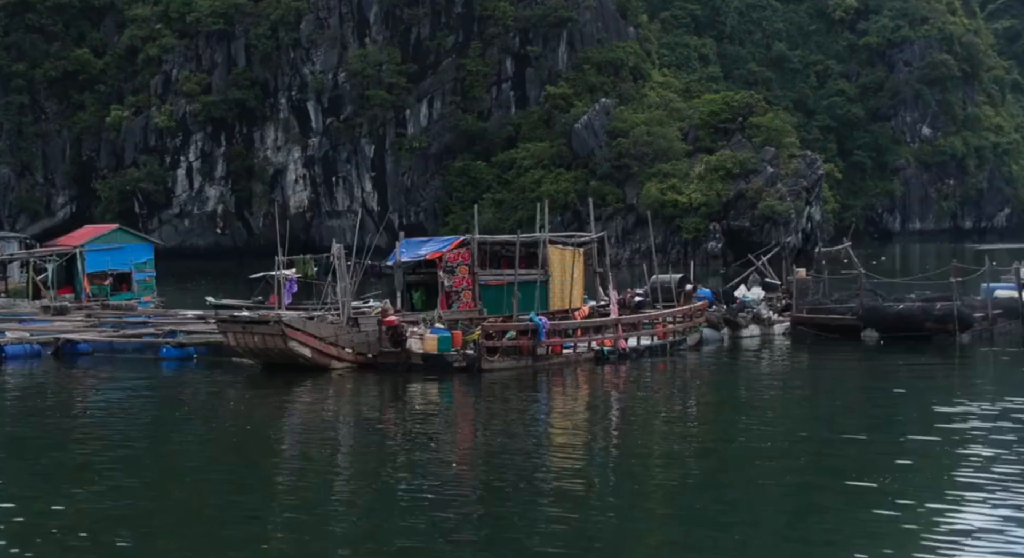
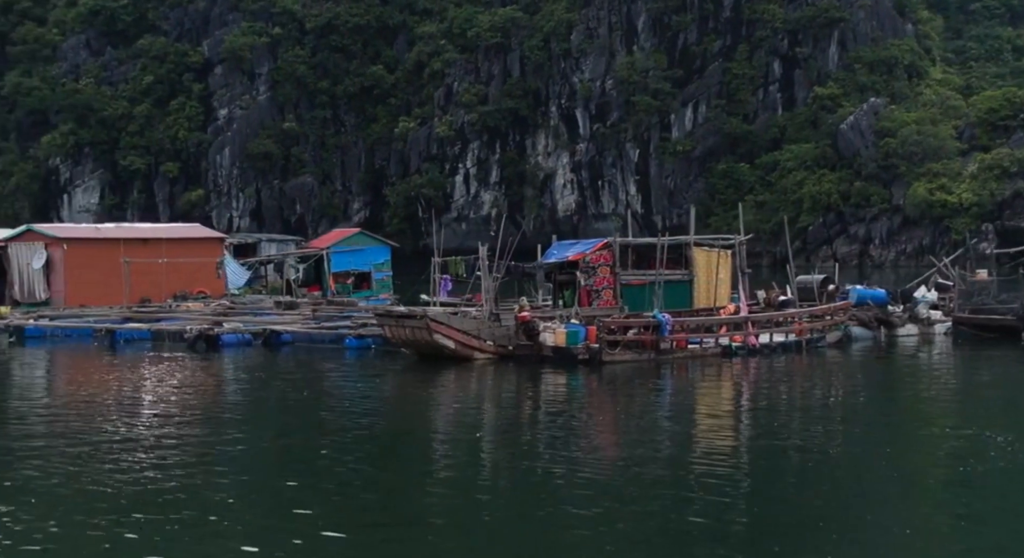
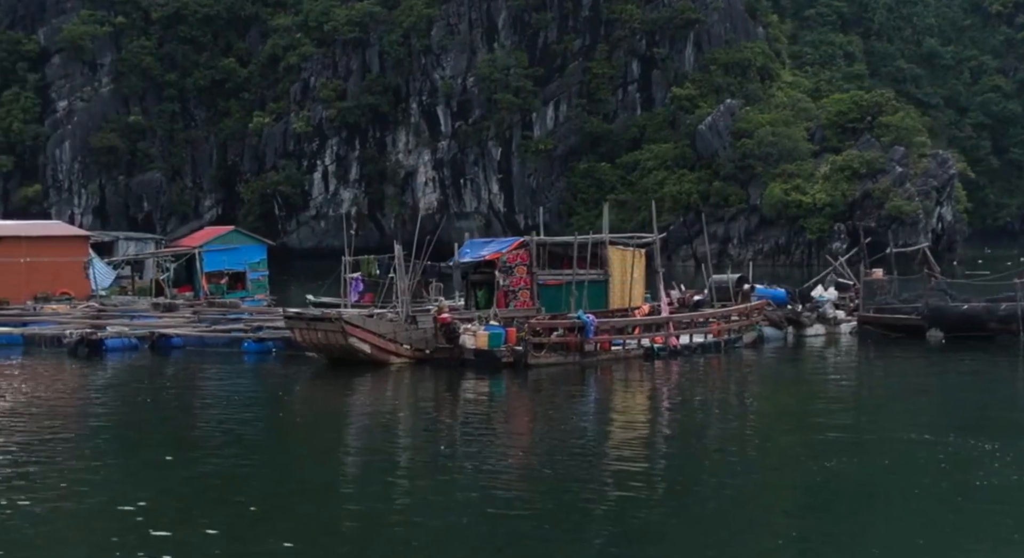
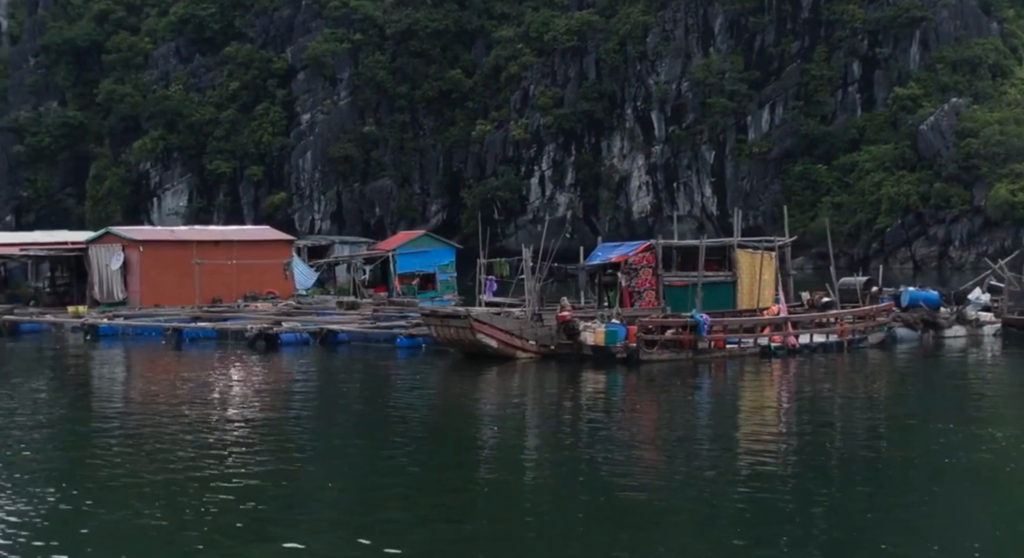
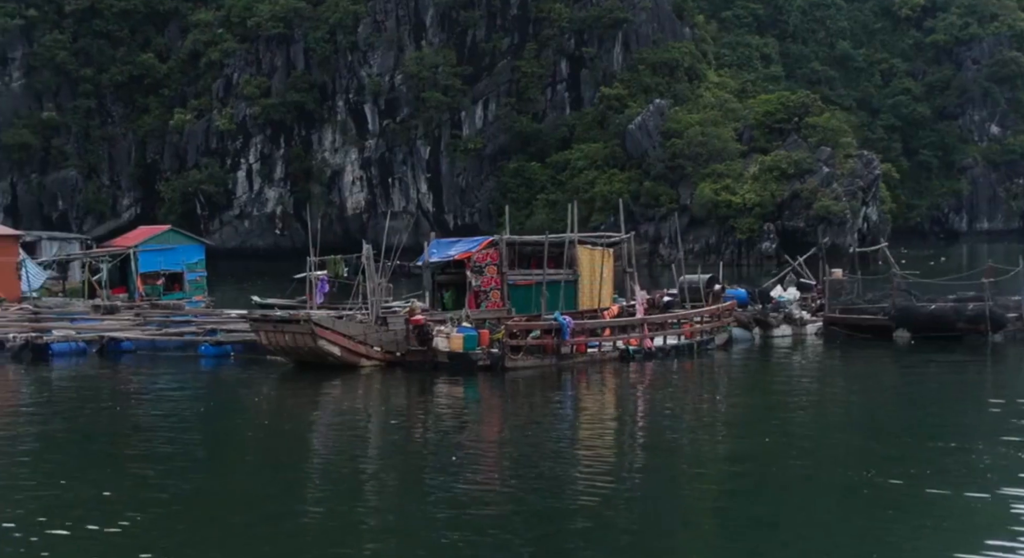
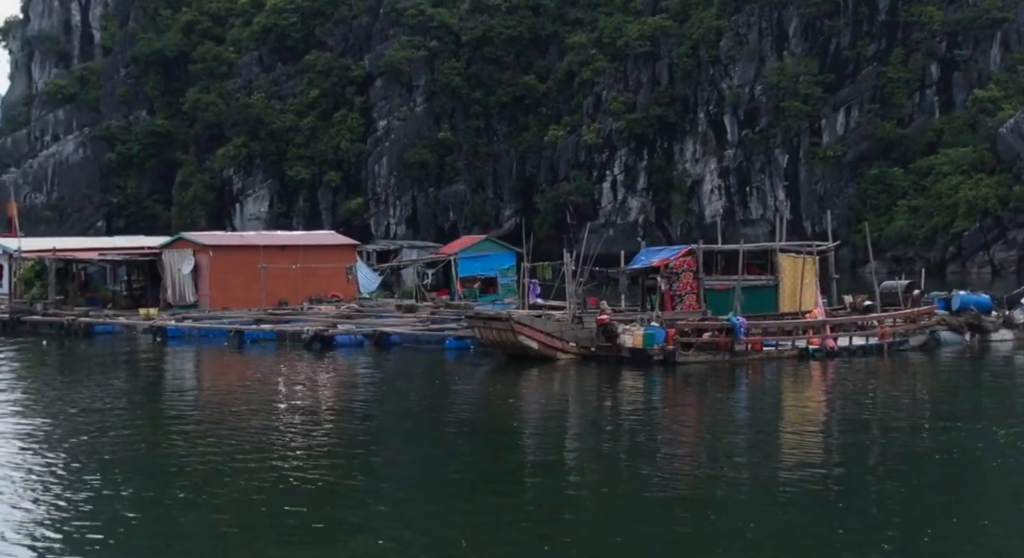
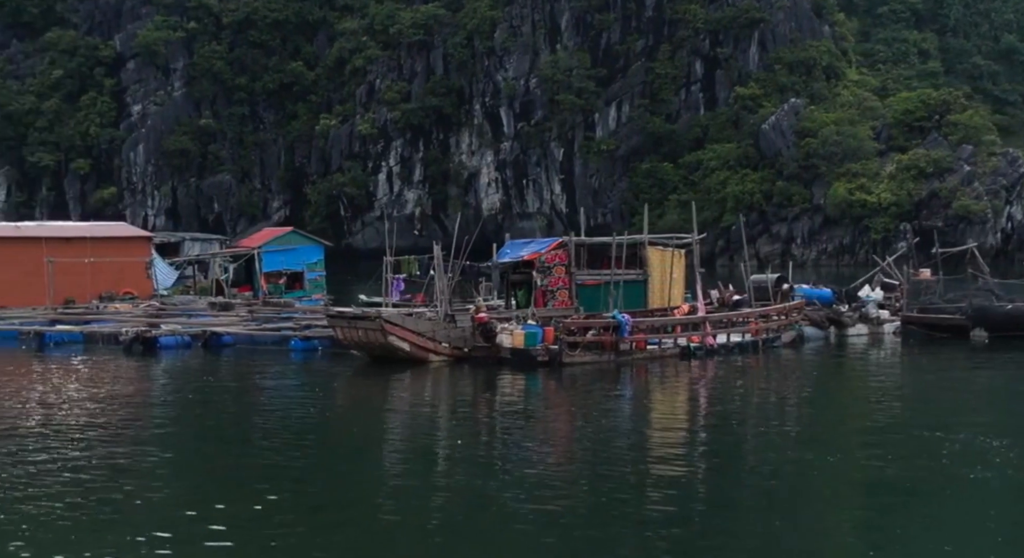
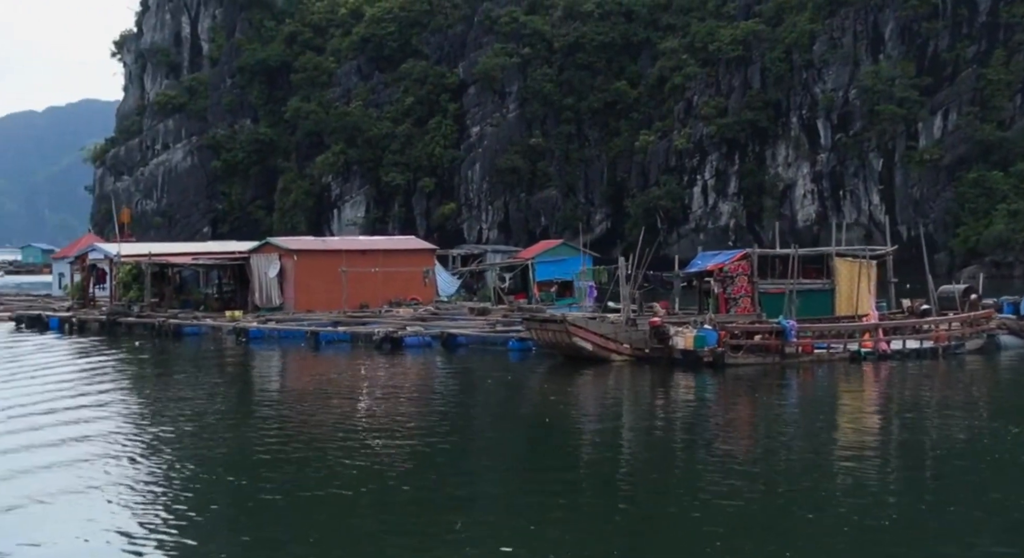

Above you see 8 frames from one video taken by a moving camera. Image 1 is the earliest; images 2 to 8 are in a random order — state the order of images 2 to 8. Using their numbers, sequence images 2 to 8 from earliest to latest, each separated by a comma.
5, 3, 7, 2, 4, 6, 8
